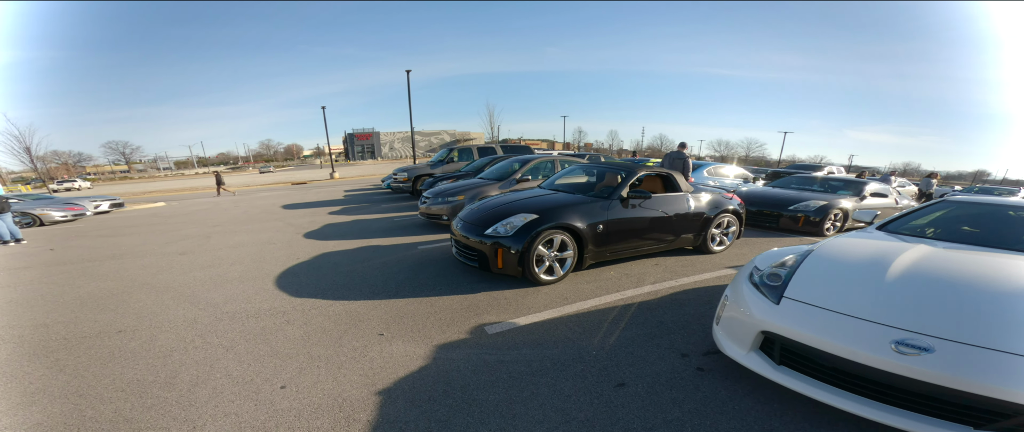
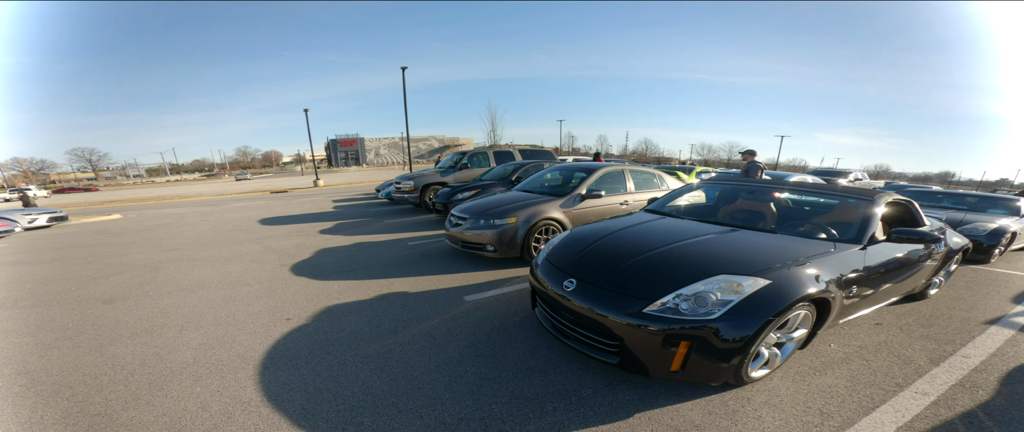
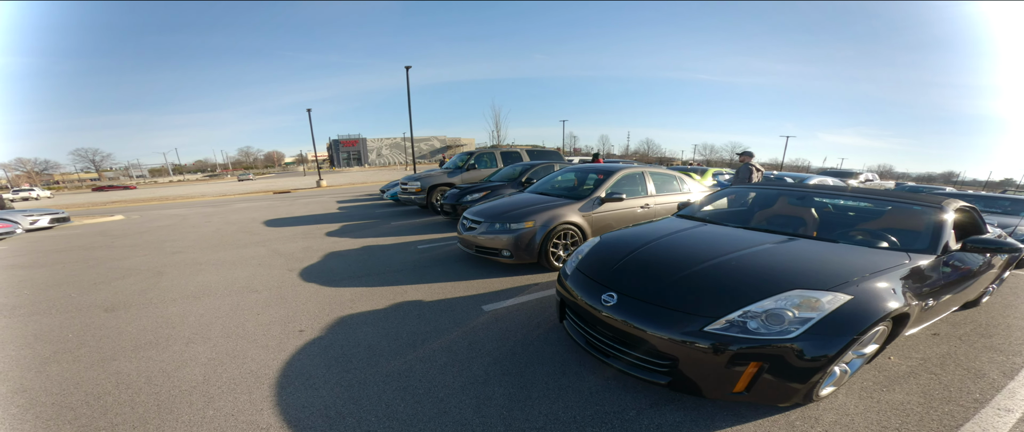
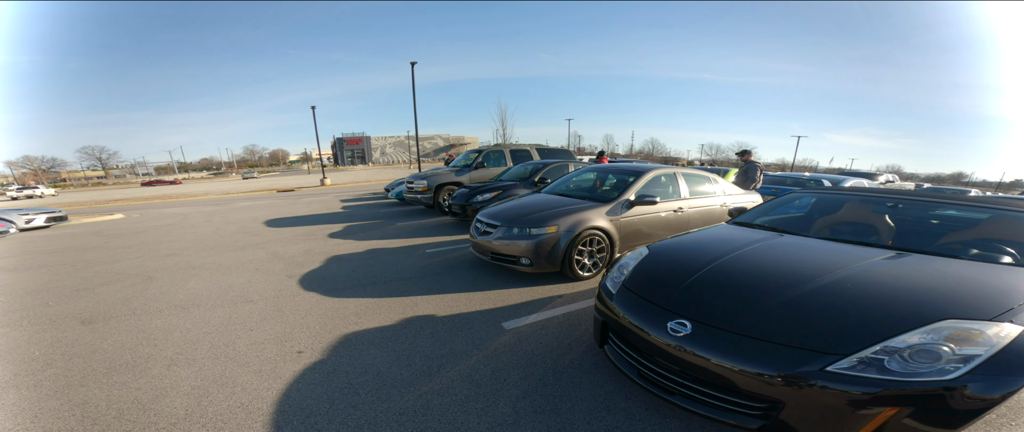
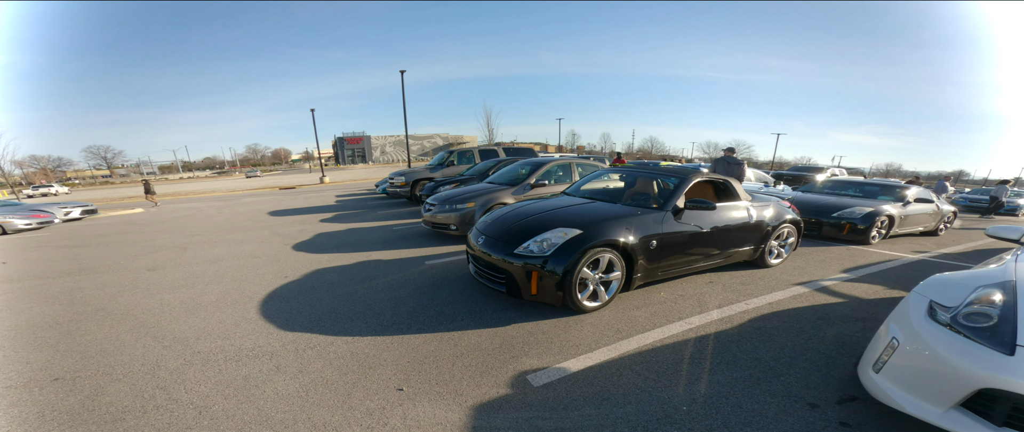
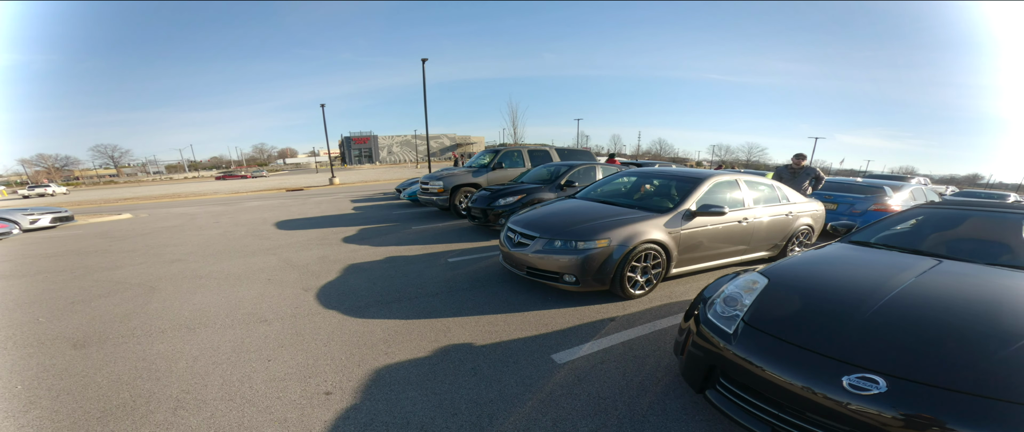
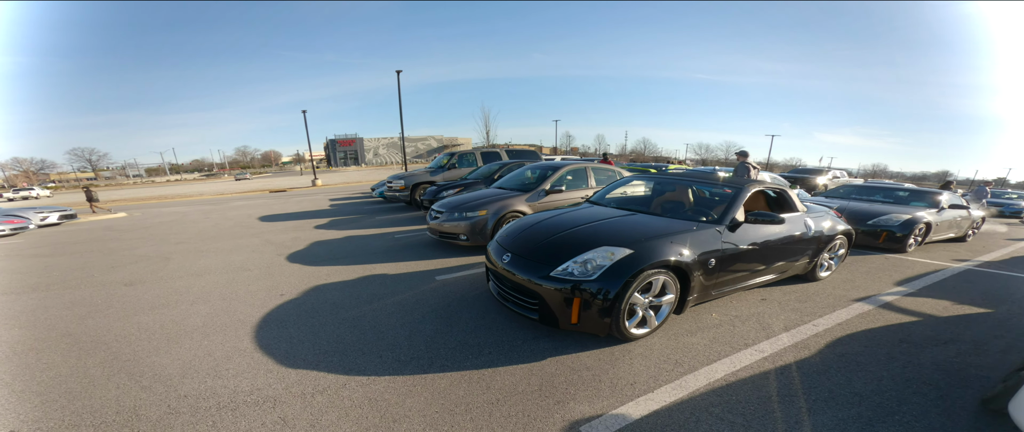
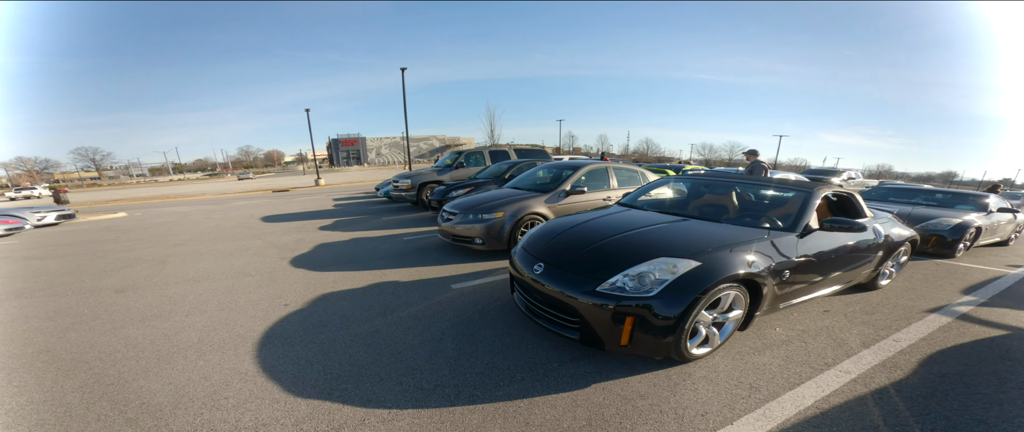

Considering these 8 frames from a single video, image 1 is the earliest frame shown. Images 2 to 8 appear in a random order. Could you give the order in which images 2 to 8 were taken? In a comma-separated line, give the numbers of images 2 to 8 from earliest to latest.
5, 7, 8, 2, 3, 4, 6
